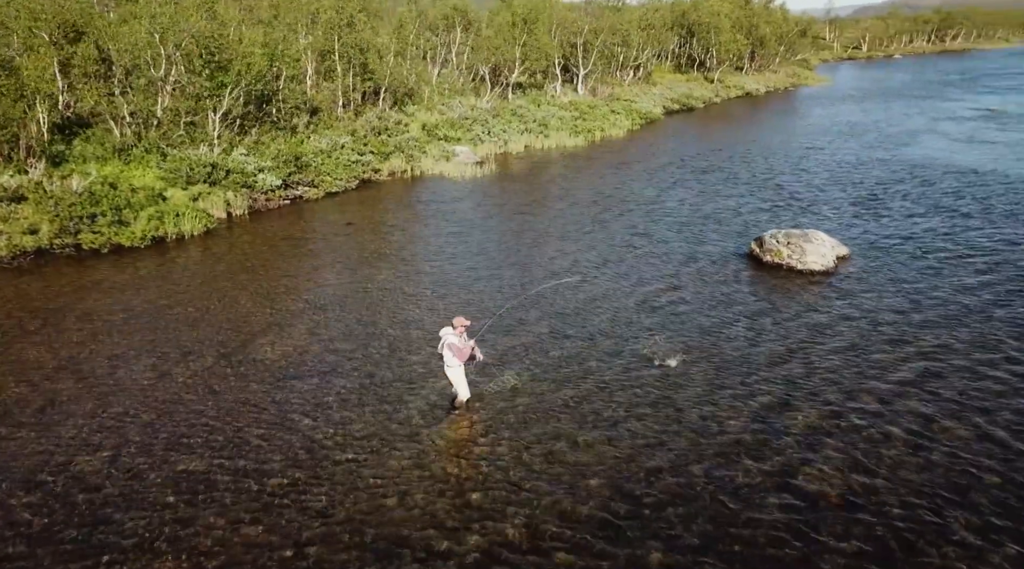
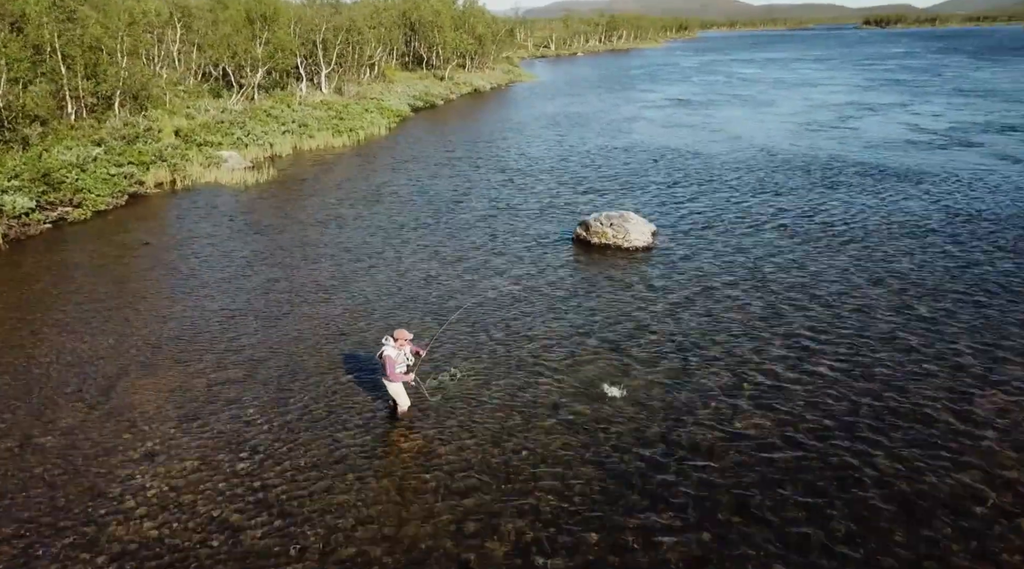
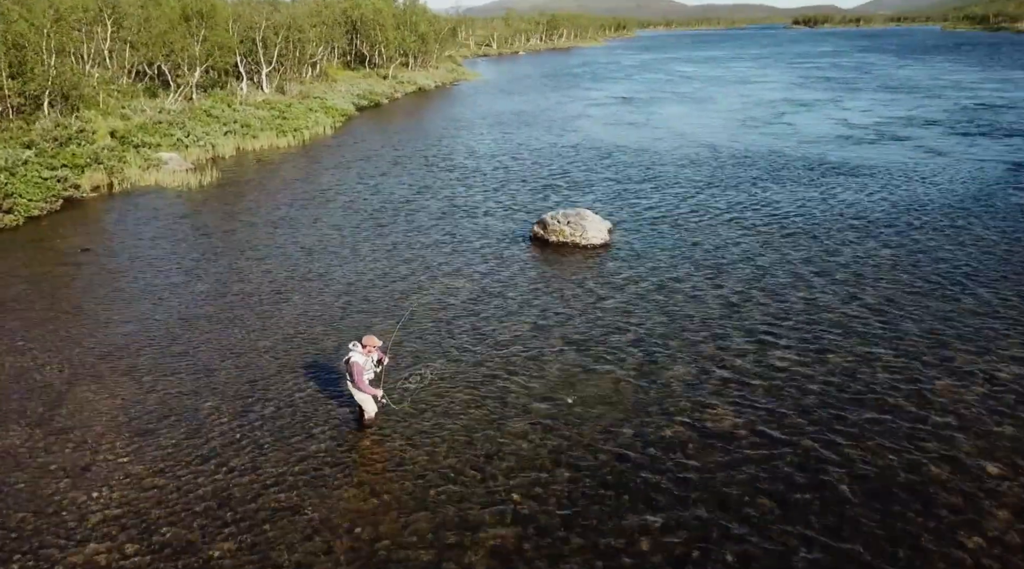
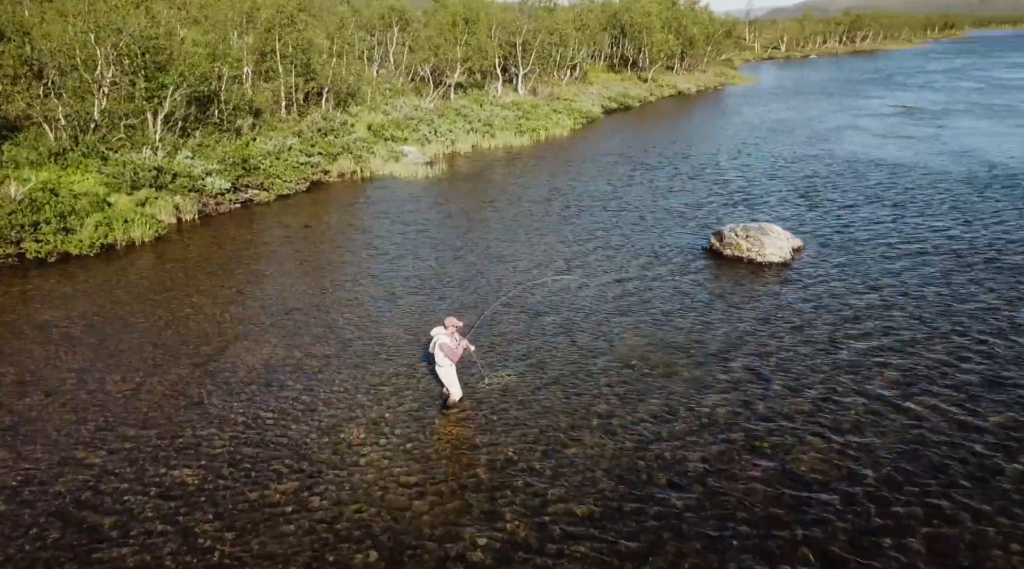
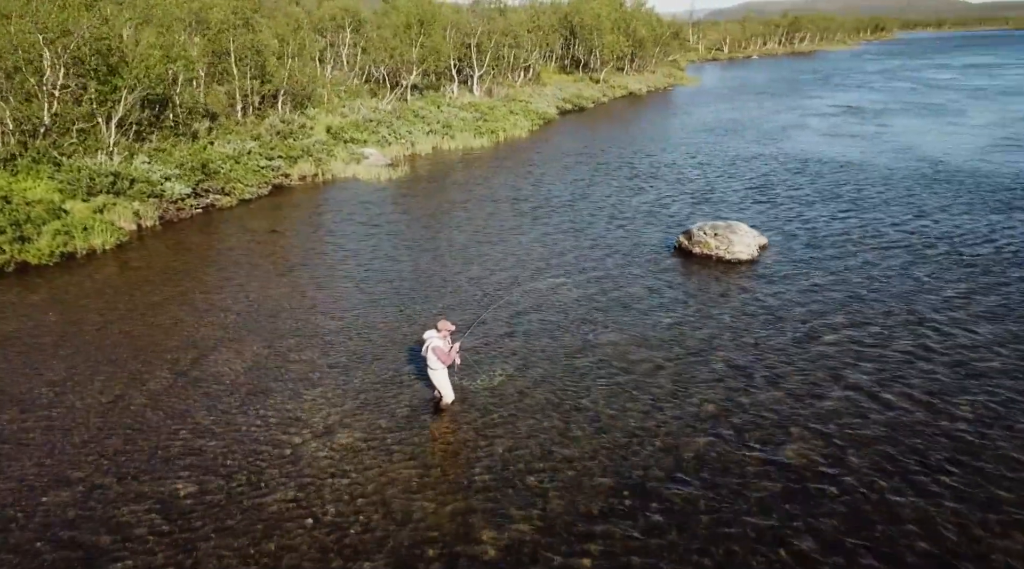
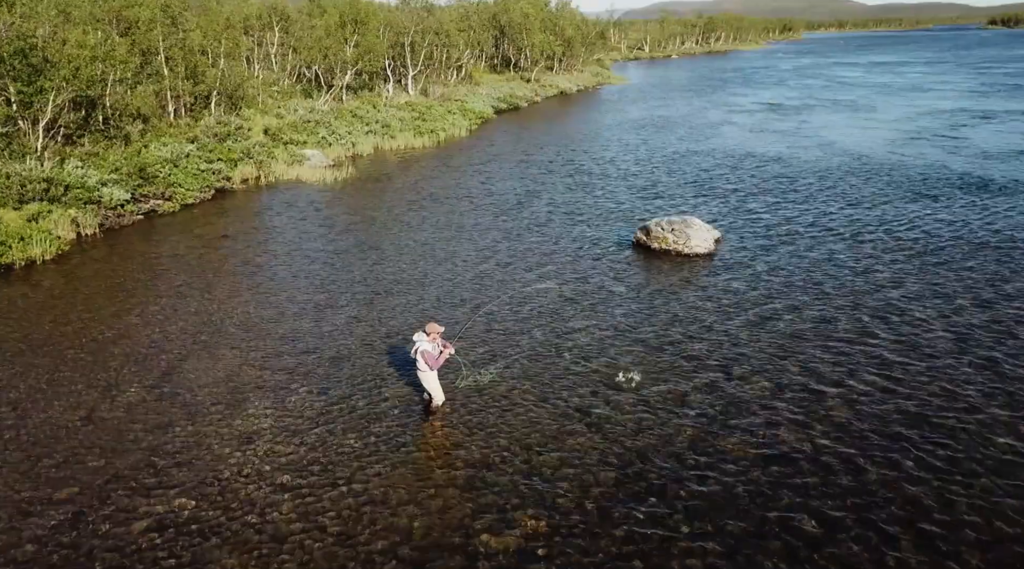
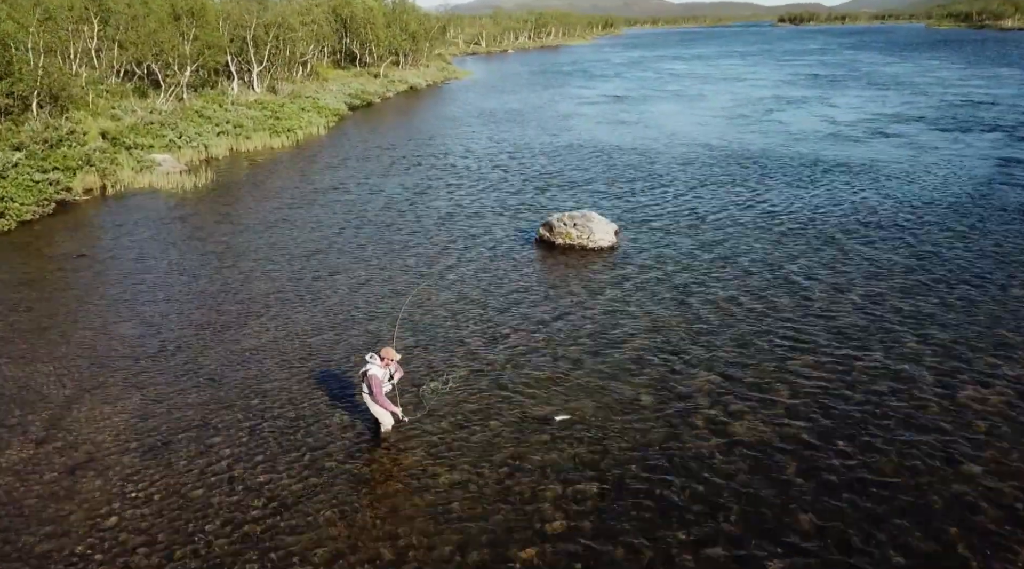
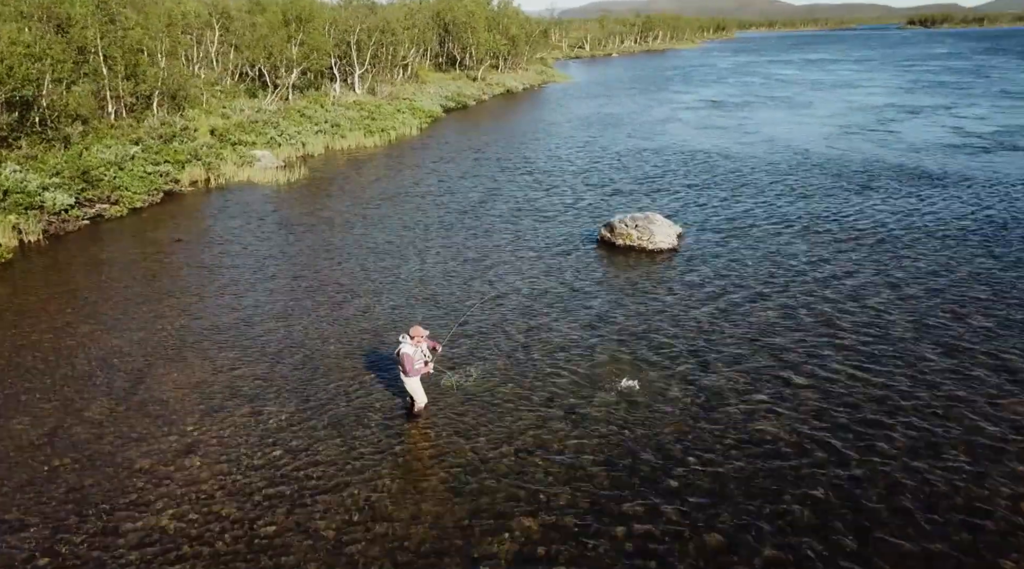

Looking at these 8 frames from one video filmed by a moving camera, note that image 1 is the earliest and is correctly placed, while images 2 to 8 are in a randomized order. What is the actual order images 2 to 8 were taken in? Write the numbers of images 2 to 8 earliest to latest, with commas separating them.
4, 5, 6, 8, 2, 3, 7
